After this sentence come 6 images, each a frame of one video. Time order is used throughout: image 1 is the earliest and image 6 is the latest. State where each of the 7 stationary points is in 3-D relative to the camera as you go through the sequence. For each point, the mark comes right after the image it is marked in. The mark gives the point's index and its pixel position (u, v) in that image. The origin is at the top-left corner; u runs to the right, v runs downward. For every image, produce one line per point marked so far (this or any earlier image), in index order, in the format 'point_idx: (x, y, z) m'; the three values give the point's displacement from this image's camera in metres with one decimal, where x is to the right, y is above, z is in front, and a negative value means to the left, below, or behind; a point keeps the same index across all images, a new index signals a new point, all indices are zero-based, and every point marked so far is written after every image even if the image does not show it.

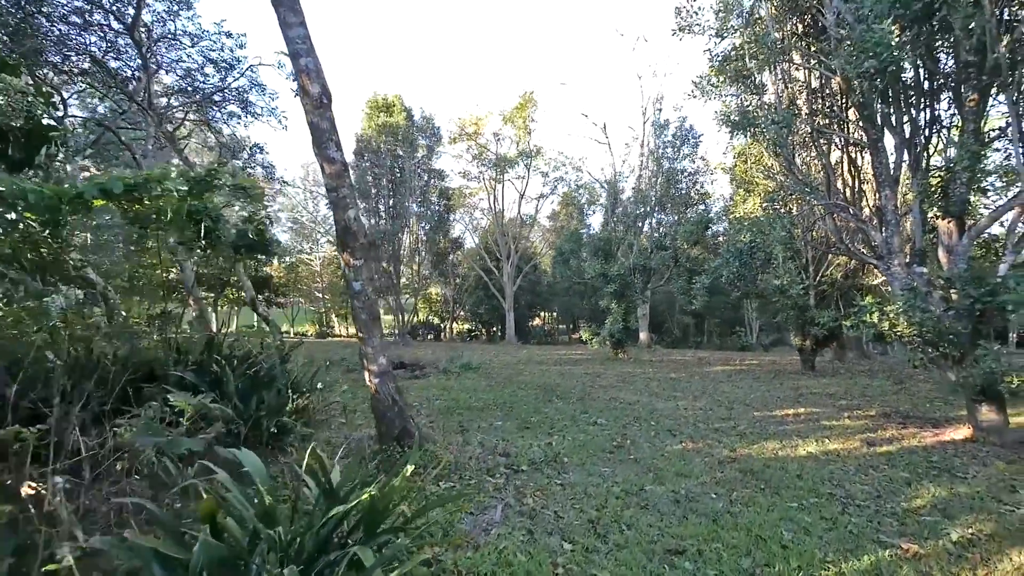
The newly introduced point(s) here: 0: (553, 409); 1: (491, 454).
0: (+0.7, -2.2, +7.9) m
1: (-0.2, -1.8, +4.8) m
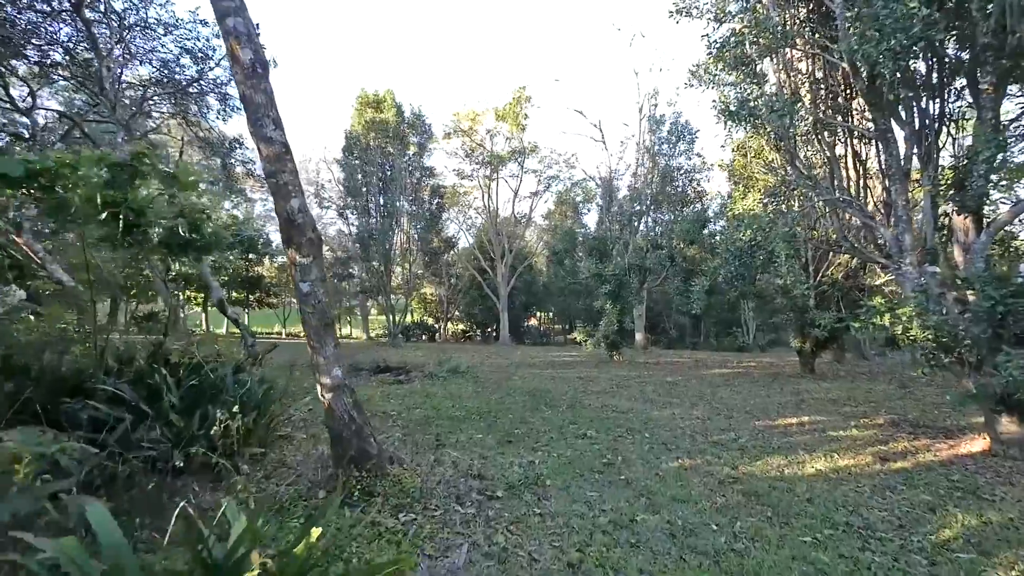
0: (+0.5, -2.2, +7.4) m
1: (-0.5, -1.8, +4.3) m
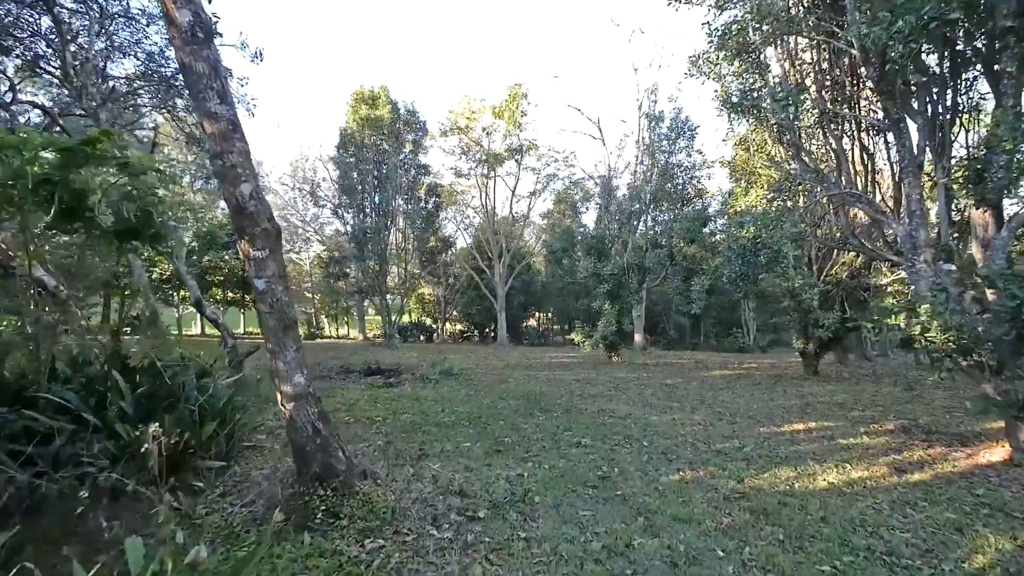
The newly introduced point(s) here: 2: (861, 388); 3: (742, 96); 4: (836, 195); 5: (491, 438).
0: (+0.3, -2.2, +7.0) m
1: (-0.6, -1.8, +3.9) m
2: (+10.0, -2.9, +12.7) m
3: (+4.2, +3.5, +8.1) m
4: (+5.8, +1.6, +7.8) m
5: (-0.3, -2.1, +6.1) m
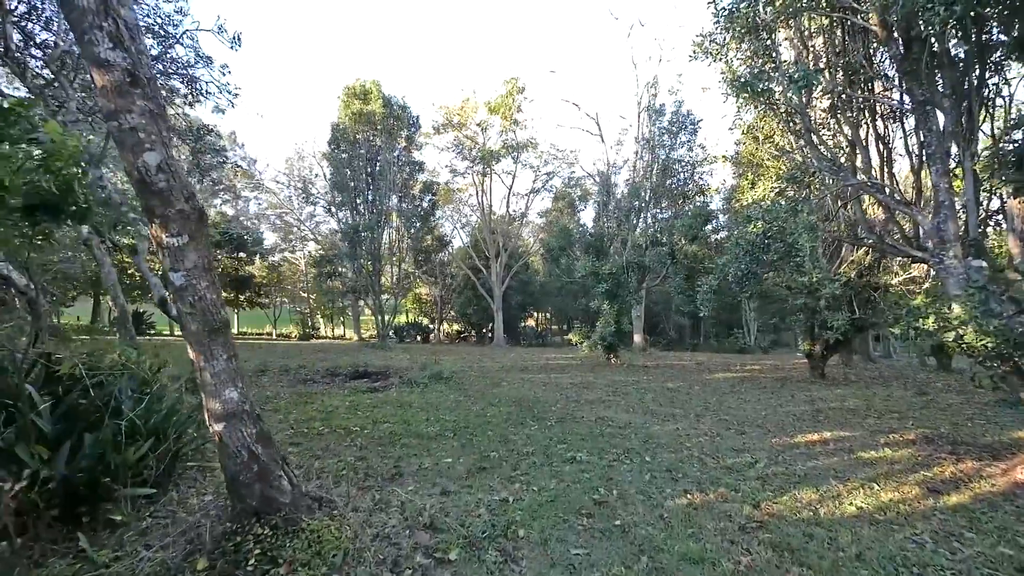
0: (+0.2, -2.1, +6.4) m
1: (-0.8, -1.8, +3.3) m
2: (+9.8, -2.8, +12.1) m
3: (+4.1, +3.6, +7.5) m
4: (+5.6, +1.7, +7.3) m
5: (-0.4, -2.1, +5.6) m
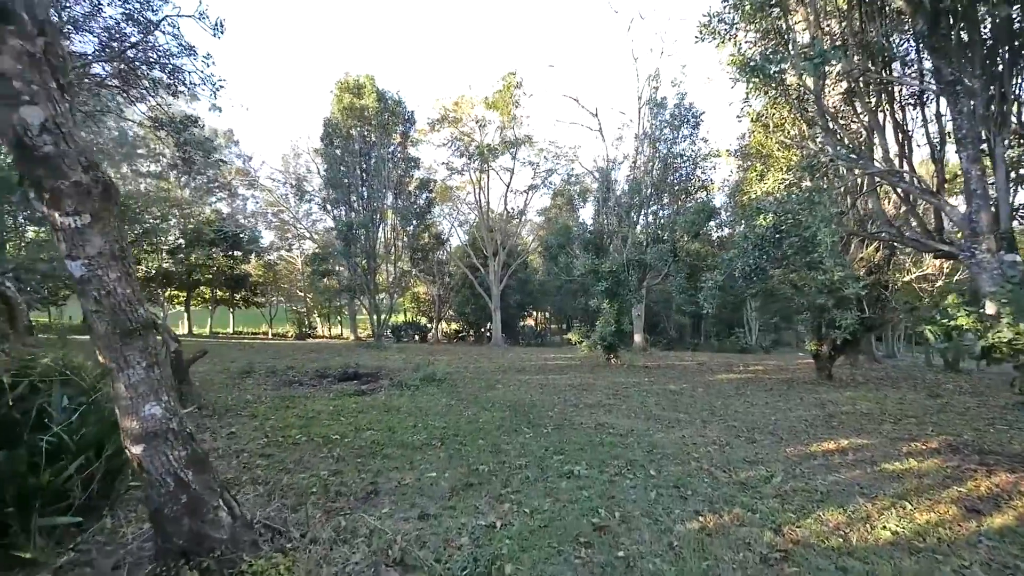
0: (+0.1, -2.1, +5.9) m
1: (-0.8, -1.8, +2.8) m
2: (+9.7, -2.8, +11.6) m
3: (+4.0, +3.6, +7.0) m
4: (+5.5, +1.7, +6.8) m
5: (-0.5, -2.0, +5.1) m
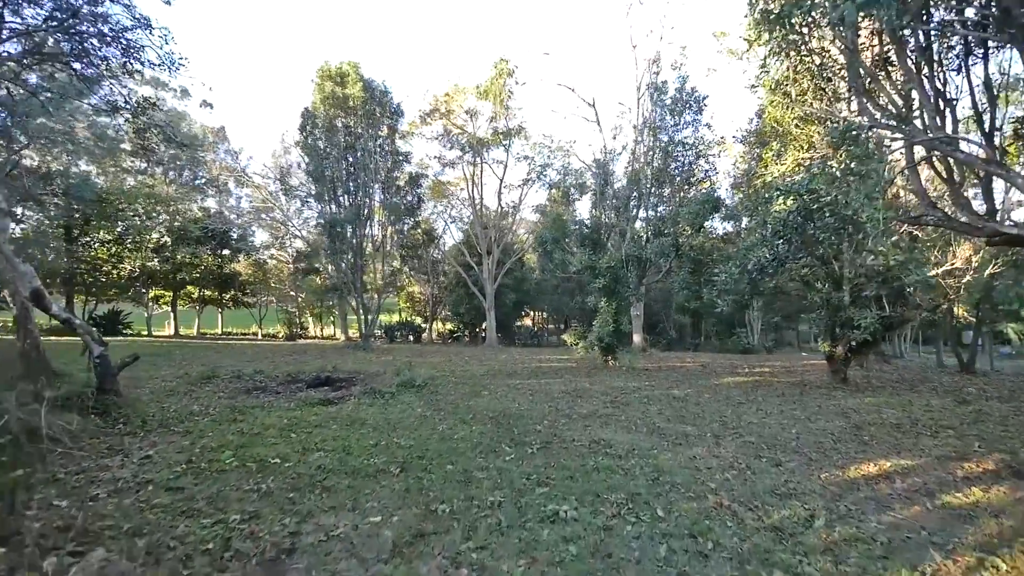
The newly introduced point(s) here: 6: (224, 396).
0: (-0.2, -2.0, +4.8) m
1: (-1.1, -1.7, +1.7) m
2: (+9.4, -2.7, +10.6) m
3: (+3.7, +3.7, +5.9) m
4: (+5.2, +1.8, +5.7) m
5: (-0.8, -1.9, +4.0) m
6: (-5.8, -2.2, +8.9) m
